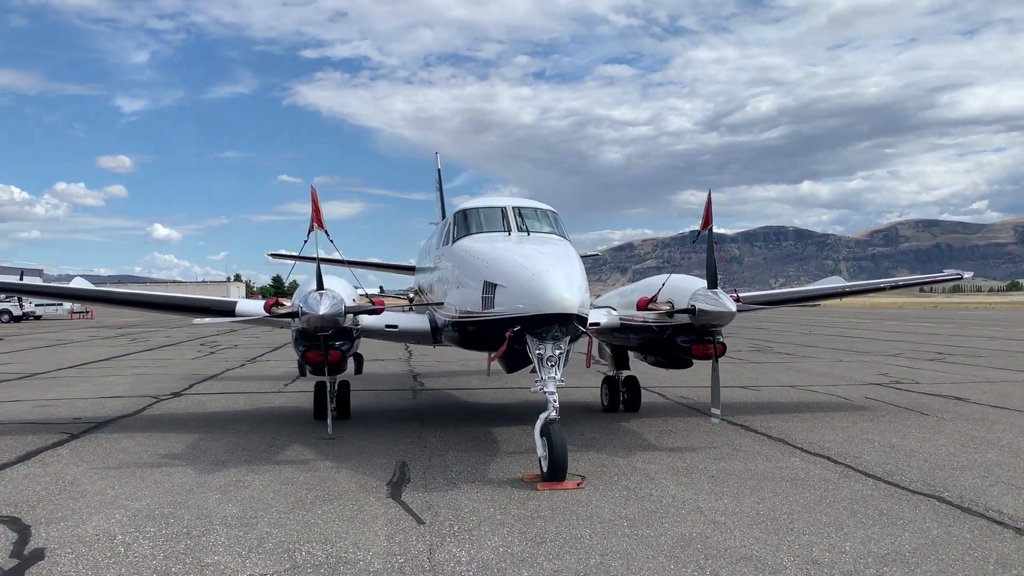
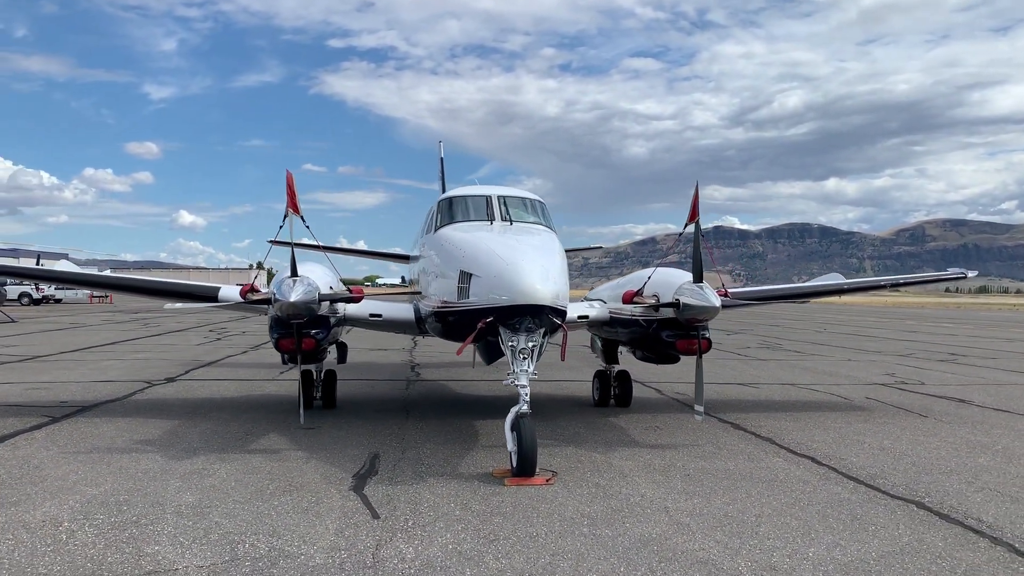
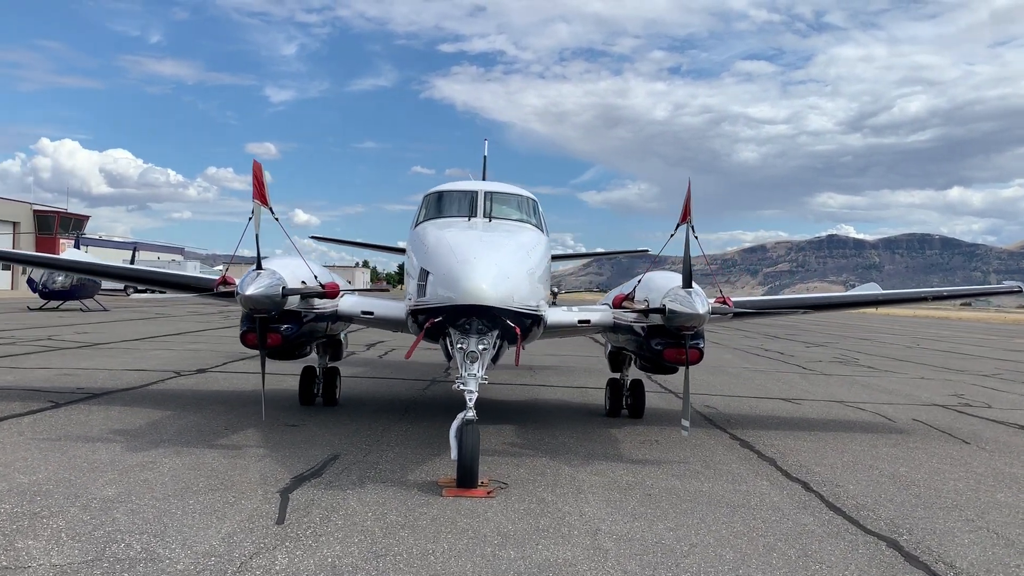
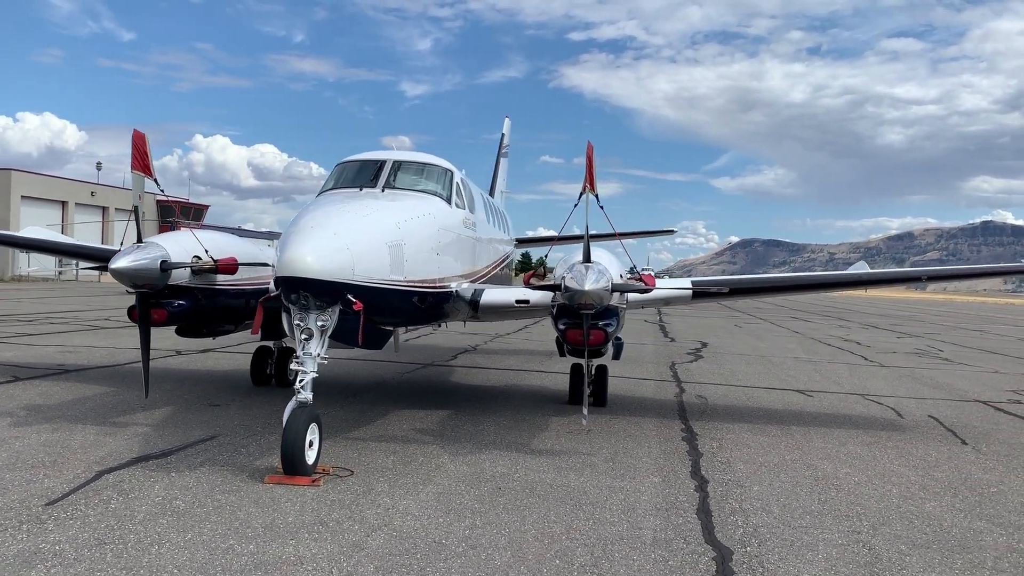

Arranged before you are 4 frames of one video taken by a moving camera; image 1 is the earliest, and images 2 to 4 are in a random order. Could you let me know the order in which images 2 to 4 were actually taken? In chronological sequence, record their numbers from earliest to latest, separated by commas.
2, 3, 4
